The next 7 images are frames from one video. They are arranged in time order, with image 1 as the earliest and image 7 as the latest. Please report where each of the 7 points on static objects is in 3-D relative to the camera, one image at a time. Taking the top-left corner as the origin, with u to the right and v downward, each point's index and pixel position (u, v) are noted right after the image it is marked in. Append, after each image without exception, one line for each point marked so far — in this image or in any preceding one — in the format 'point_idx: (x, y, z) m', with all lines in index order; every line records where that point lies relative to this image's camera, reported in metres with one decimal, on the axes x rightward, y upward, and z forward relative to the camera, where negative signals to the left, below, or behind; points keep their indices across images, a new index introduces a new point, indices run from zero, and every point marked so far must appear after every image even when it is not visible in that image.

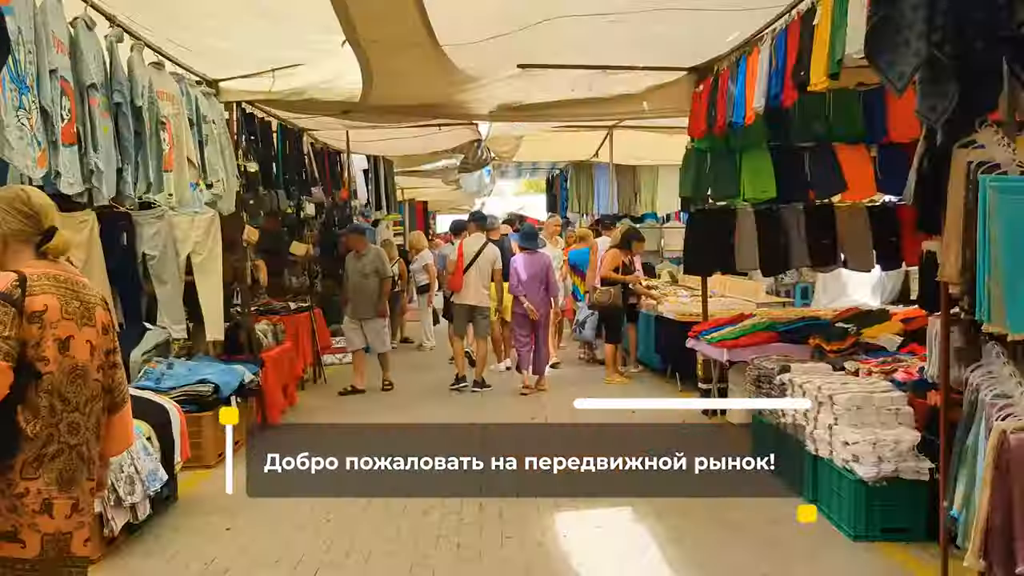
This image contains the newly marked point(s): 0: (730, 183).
0: (+1.4, +0.7, +7.1) m
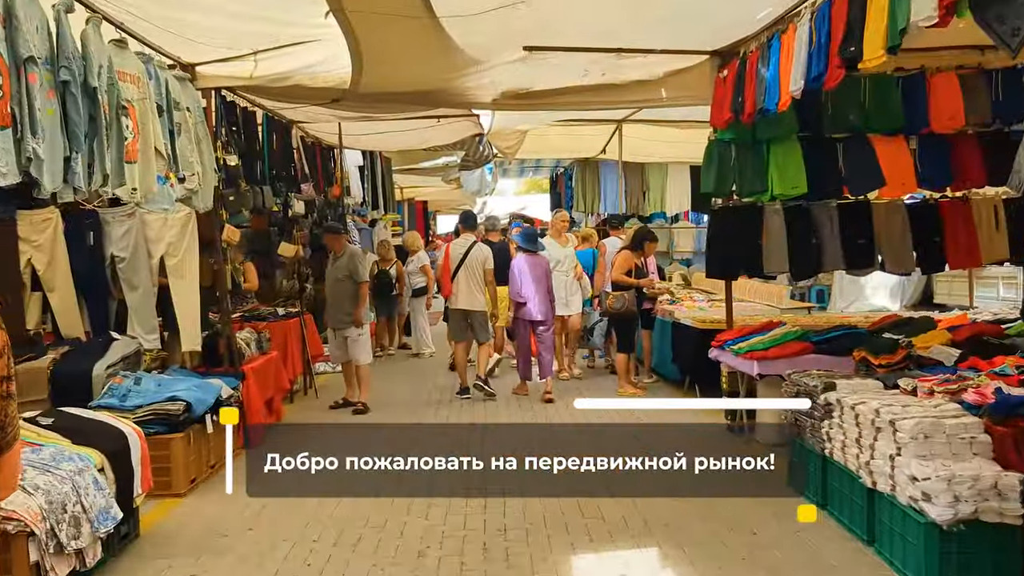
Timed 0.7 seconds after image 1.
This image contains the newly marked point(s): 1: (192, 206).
0: (+1.4, +0.6, +6.4) m
1: (-1.7, +0.4, +5.9) m
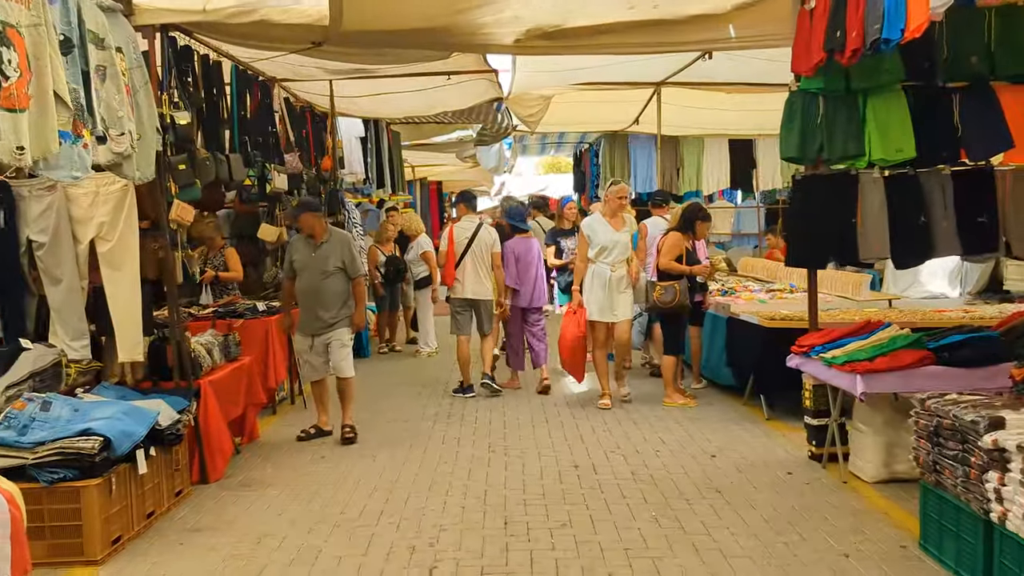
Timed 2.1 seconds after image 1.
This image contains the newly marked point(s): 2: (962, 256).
0: (+1.5, +0.7, +5.0) m
1: (-1.5, +0.4, +4.5) m
2: (+2.1, +0.2, +5.2) m
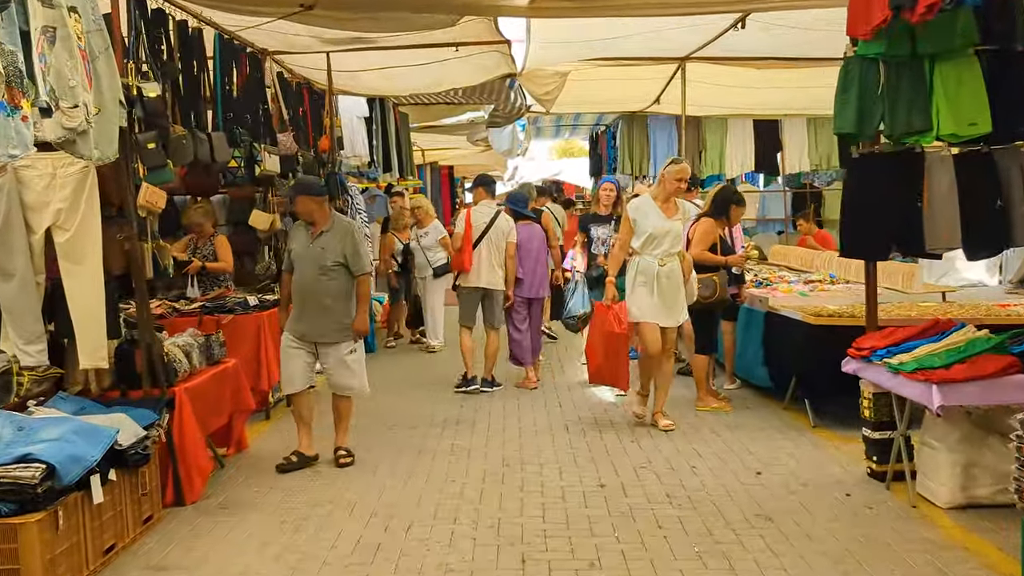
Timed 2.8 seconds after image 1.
0: (+1.6, +0.7, +4.4) m
1: (-1.5, +0.5, +3.9) m
2: (+2.1, +0.2, +4.6) m
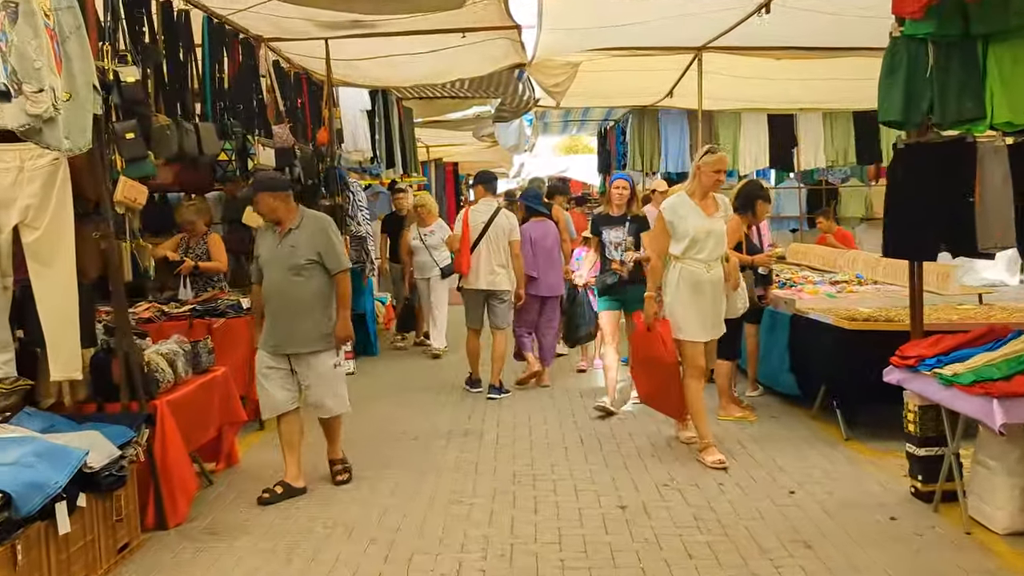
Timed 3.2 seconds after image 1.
0: (+1.6, +0.7, +4.0) m
1: (-1.4, +0.4, +3.5) m
2: (+2.2, +0.2, +4.2) m
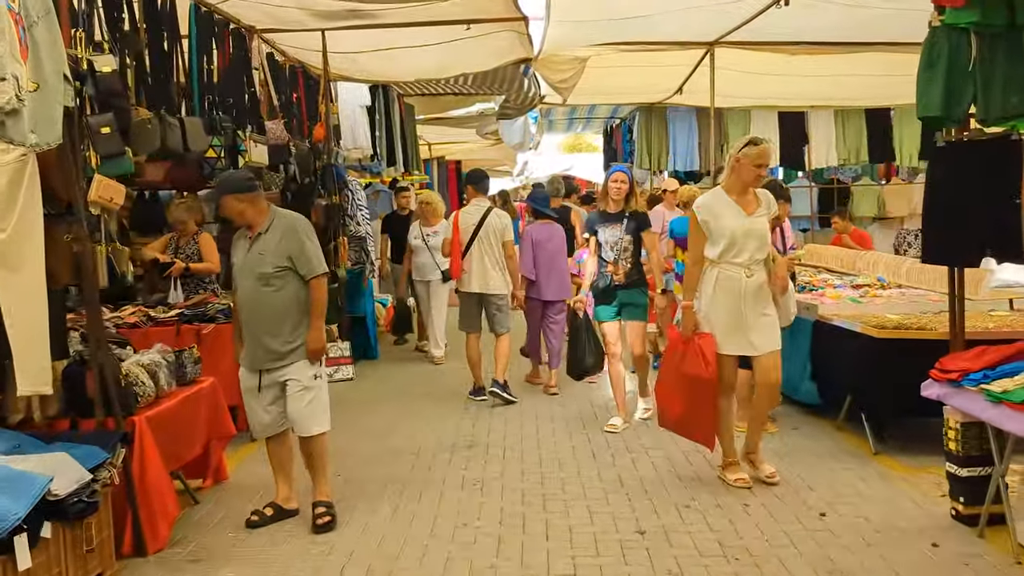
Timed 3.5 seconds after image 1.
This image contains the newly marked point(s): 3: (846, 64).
0: (+1.7, +0.7, +3.7) m
1: (-1.4, +0.4, +3.2) m
2: (+2.2, +0.1, +3.8) m
3: (+2.5, +1.7, +8.3) m
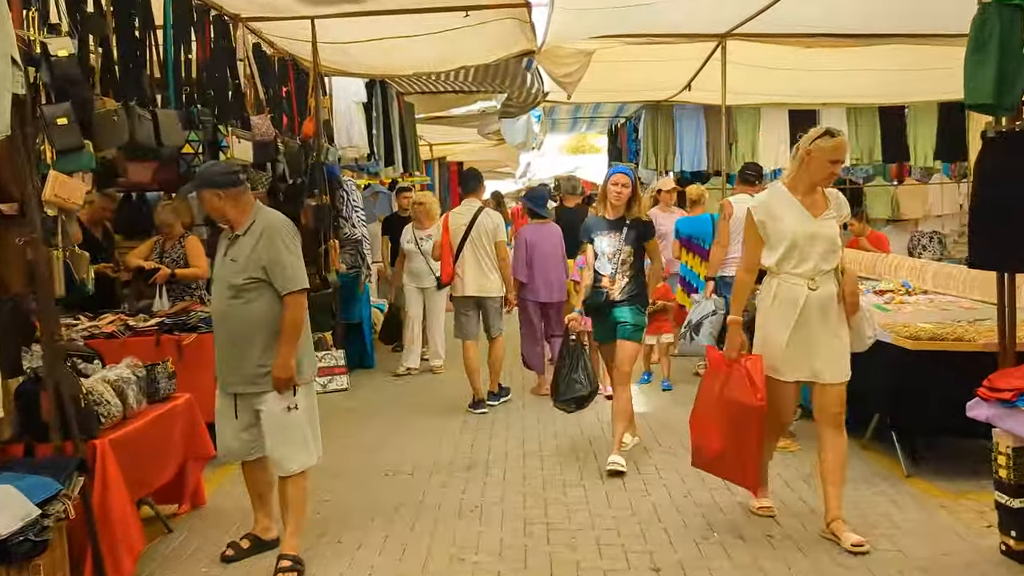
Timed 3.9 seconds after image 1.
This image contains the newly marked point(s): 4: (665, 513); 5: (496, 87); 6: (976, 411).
0: (+1.7, +0.6, +3.3) m
1: (-1.4, +0.4, +2.8) m
2: (+2.2, +0.1, +3.5) m
3: (+2.5, +1.6, +8.0) m
4: (+0.5, -0.8, +4.0) m
5: (-0.1, +1.6, +9.0) m
6: (+1.4, -0.4, +3.5) m
